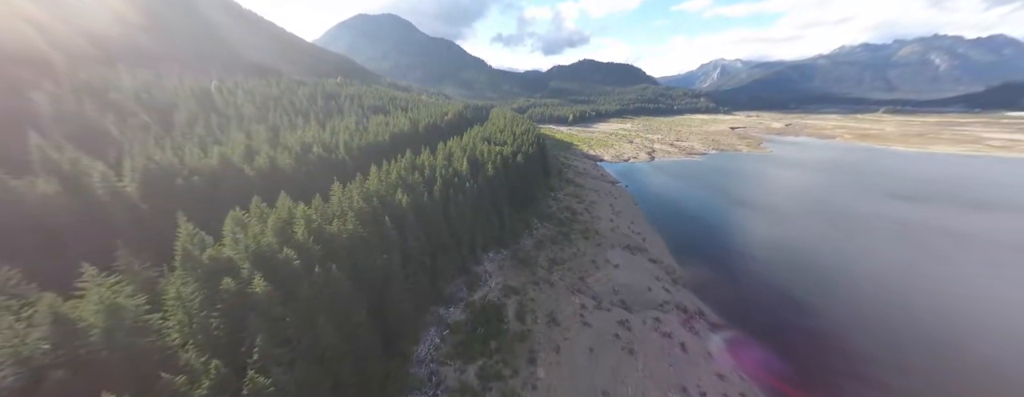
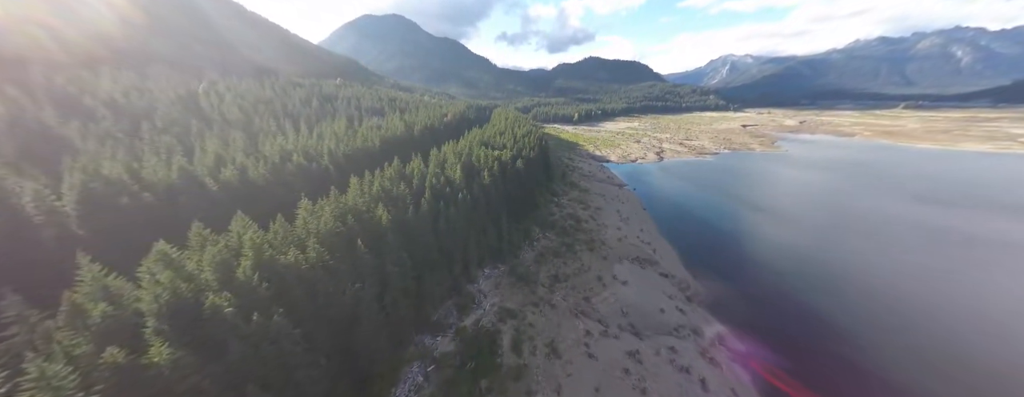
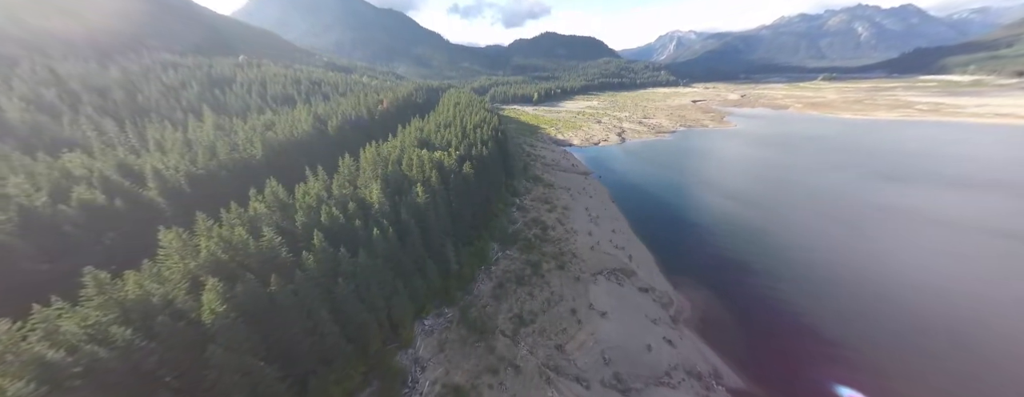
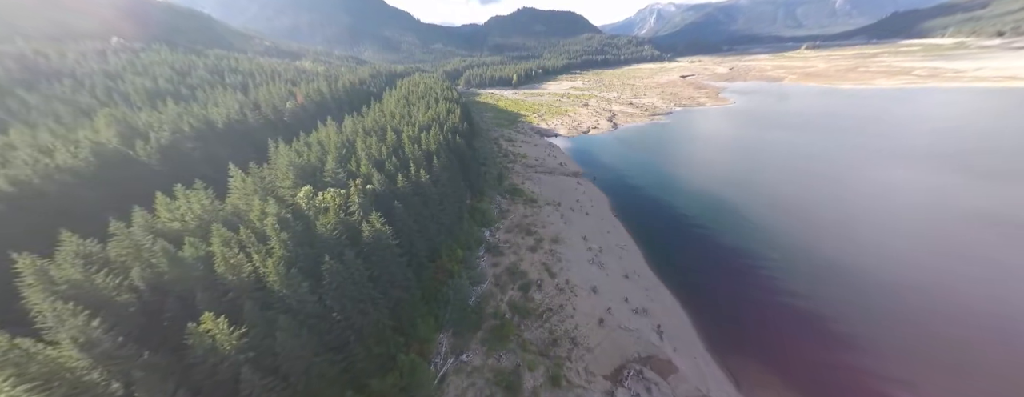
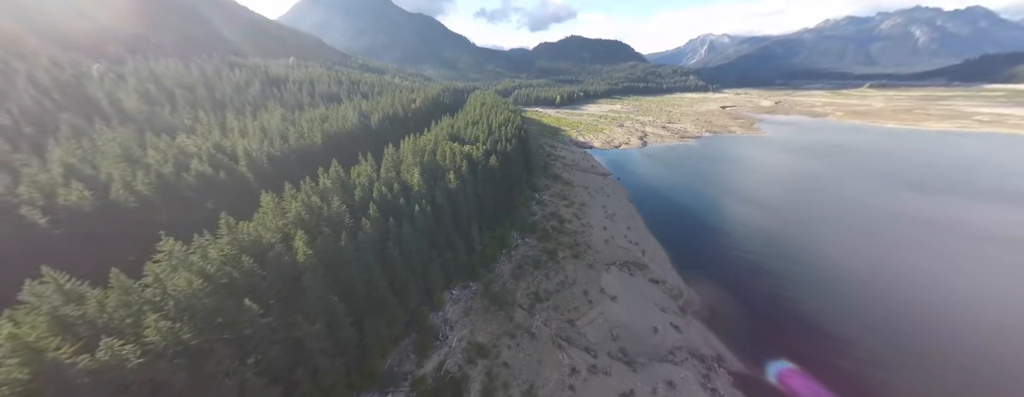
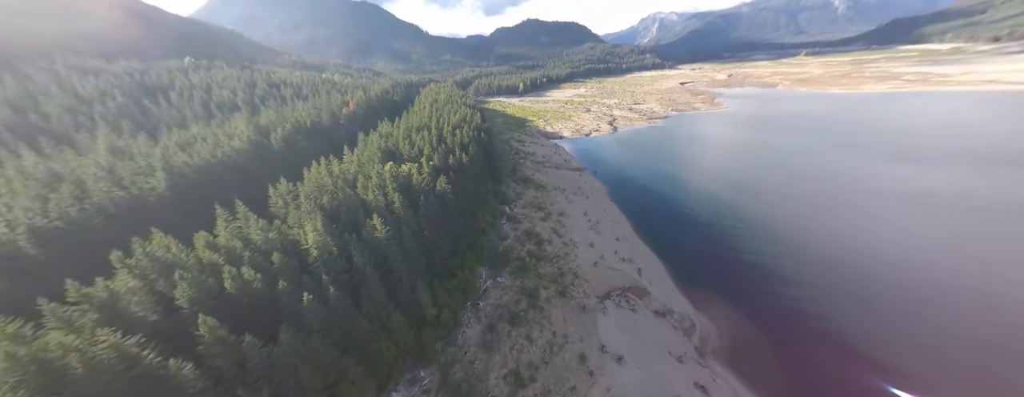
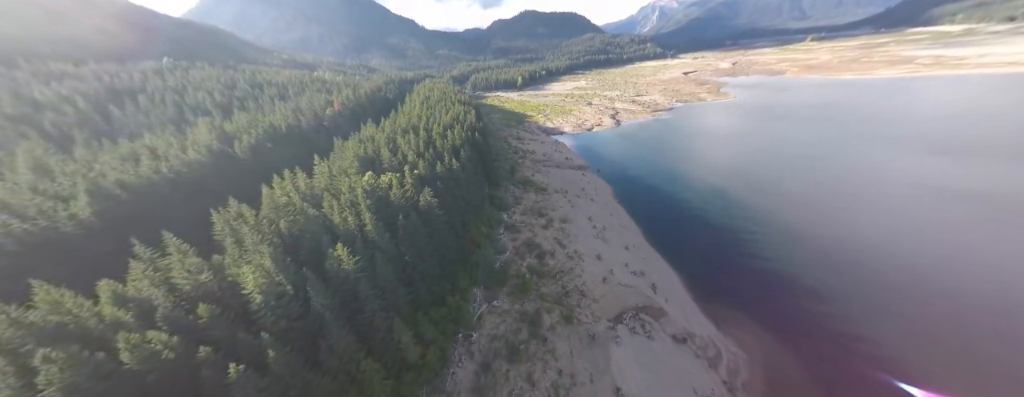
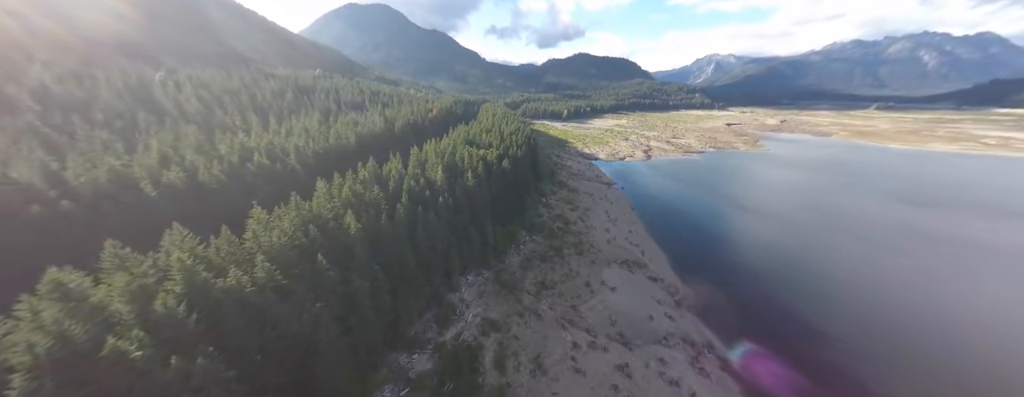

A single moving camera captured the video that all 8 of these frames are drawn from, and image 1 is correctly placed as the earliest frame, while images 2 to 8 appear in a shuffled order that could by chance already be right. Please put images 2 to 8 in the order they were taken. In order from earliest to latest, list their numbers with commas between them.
2, 8, 5, 3, 6, 7, 4
